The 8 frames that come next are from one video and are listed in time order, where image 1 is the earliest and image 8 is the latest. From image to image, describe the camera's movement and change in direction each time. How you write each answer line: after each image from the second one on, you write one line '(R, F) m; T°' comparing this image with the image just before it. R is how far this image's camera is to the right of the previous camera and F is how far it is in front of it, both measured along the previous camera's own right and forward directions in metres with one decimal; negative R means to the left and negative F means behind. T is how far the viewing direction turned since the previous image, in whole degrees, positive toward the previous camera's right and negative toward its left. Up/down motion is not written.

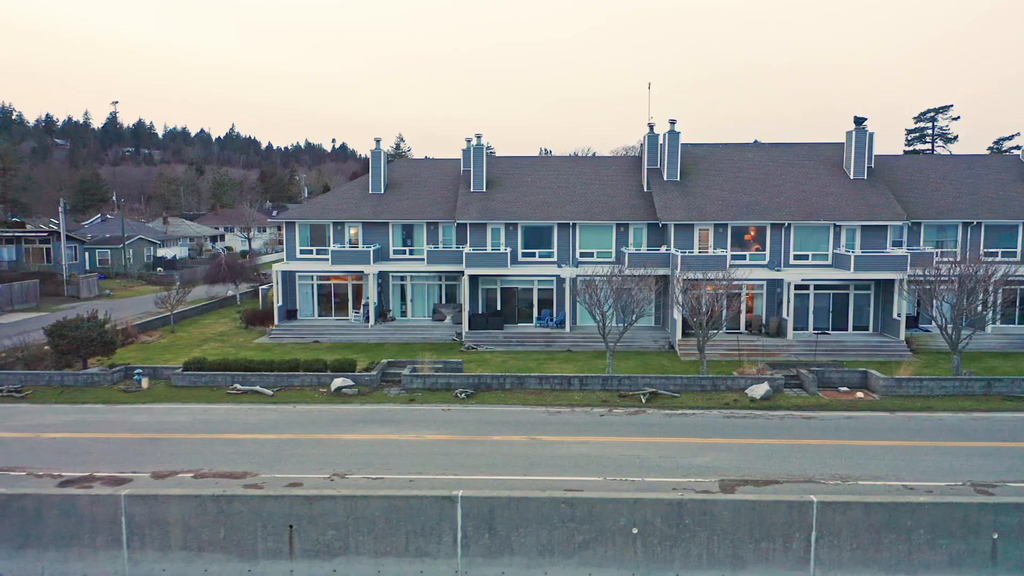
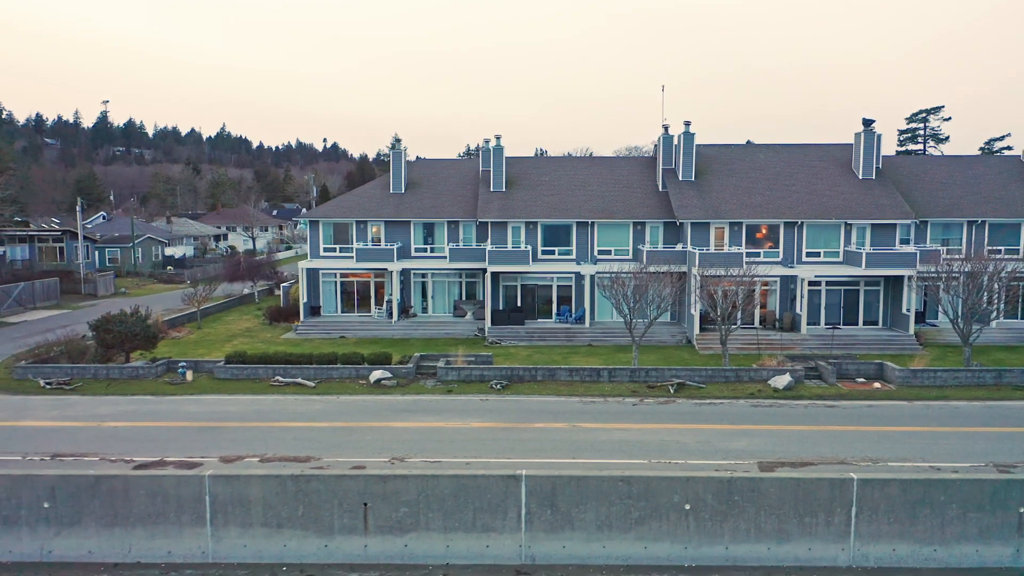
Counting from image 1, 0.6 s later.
(-1.1, -0.8) m; +1°
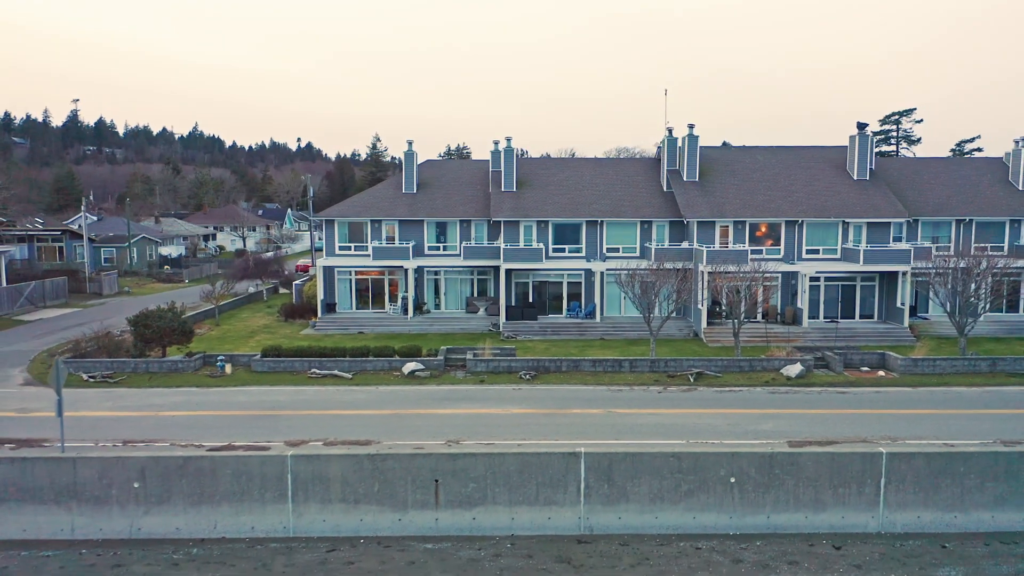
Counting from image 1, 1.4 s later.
(-1.4, -1.0) m; +2°
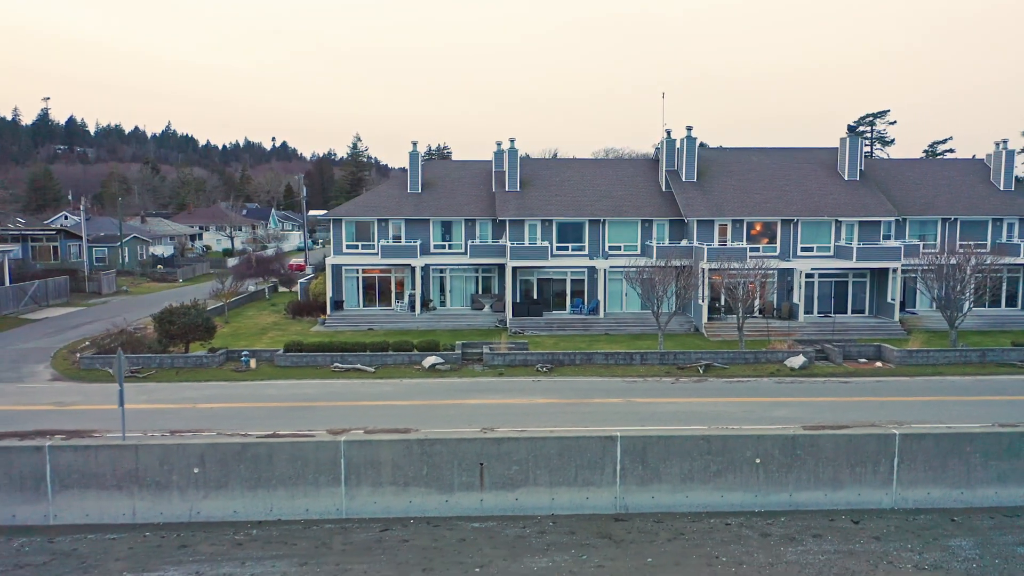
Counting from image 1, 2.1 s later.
(-1.1, -0.8) m; +2°
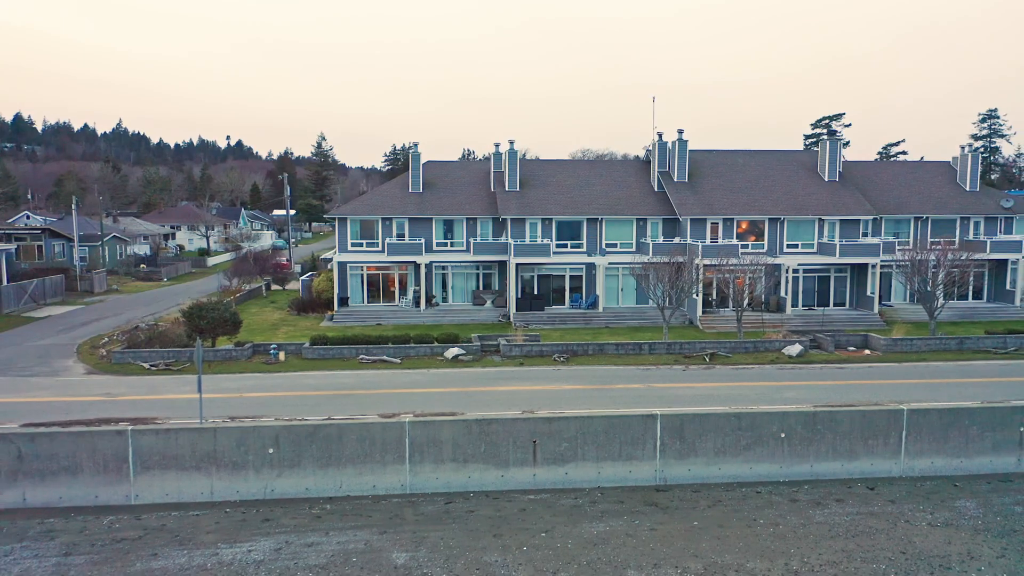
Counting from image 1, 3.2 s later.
(-1.7, -1.2) m; +3°
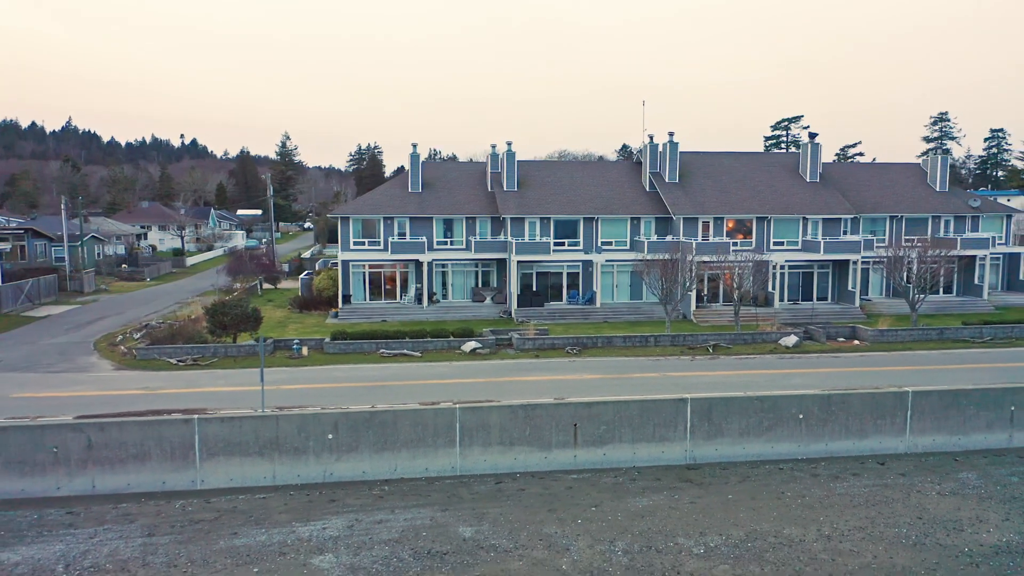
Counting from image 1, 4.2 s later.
(-1.7, -1.0) m; +3°
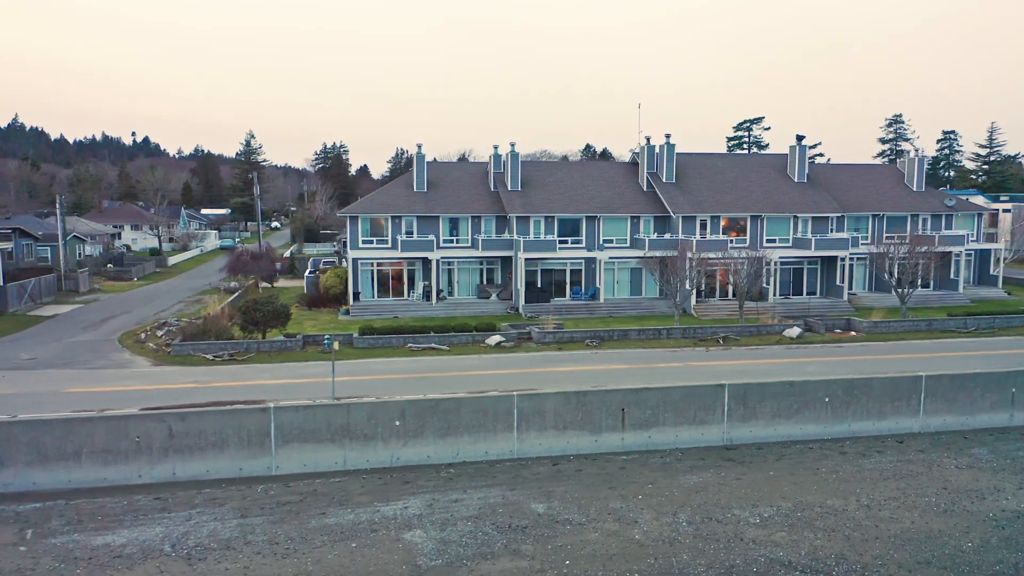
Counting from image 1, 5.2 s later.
(-2.0, -1.0) m; +3°
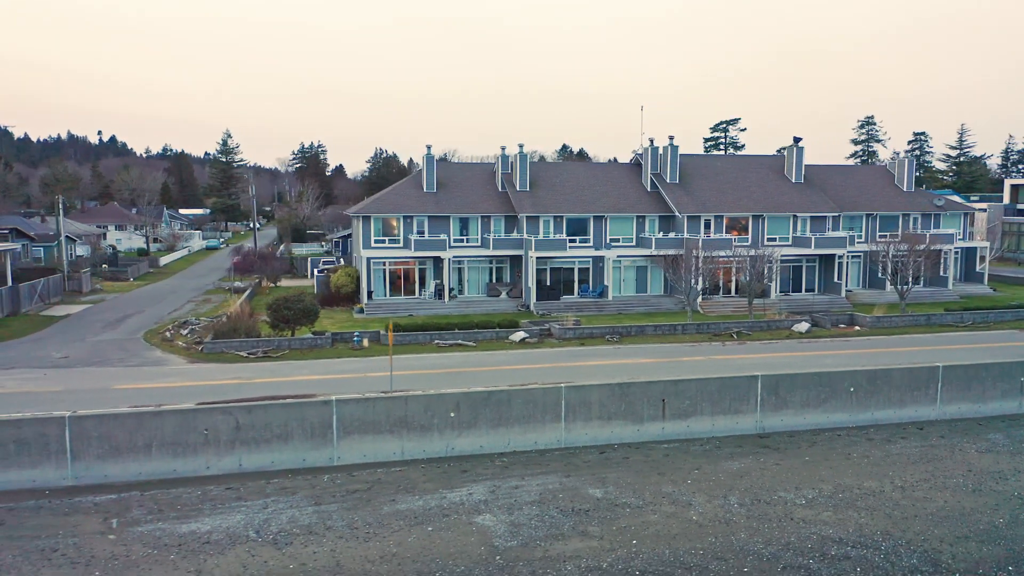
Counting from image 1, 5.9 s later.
(-1.7, -0.7) m; +2°
